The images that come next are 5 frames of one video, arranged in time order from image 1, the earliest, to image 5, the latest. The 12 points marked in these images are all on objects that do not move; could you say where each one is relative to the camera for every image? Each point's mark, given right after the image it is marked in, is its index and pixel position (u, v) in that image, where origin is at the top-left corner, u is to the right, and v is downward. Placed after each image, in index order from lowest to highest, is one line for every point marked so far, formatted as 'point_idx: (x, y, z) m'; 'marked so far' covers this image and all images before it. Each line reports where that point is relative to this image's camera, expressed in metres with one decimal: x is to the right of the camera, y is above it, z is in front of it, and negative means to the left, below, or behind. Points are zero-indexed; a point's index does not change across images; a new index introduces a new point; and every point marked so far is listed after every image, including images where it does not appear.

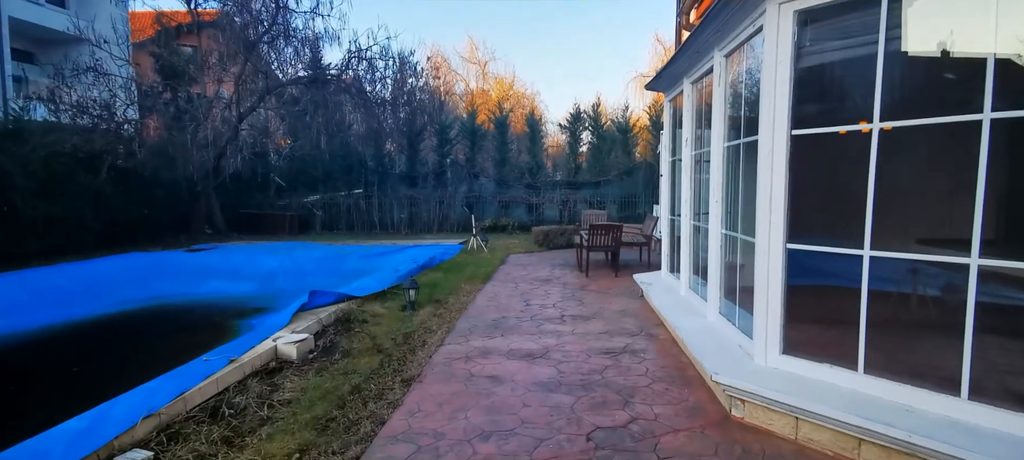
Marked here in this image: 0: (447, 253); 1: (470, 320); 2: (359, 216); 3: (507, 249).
0: (-1.2, -0.4, +9.2) m
1: (-0.4, -0.9, +5.1) m
2: (-4.5, +0.4, +15.0) m
3: (-0.1, -0.4, +10.7) m
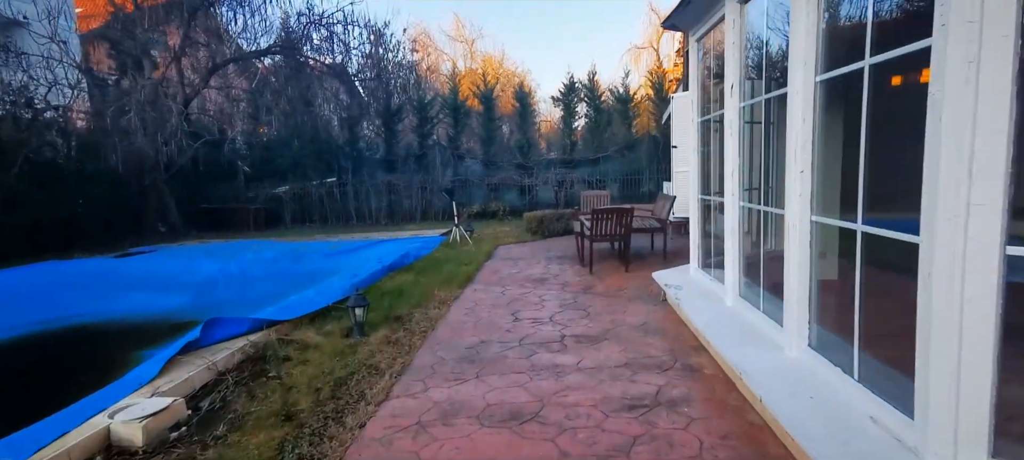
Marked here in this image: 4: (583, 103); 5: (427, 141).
0: (-1.3, -0.3, +7.8) m
1: (-0.5, -0.9, +3.7) m
2: (-4.7, +0.6, +13.6) m
3: (-0.3, -0.2, +9.3) m
4: (+2.1, +3.7, +15.0) m
5: (-2.5, +2.6, +14.9) m
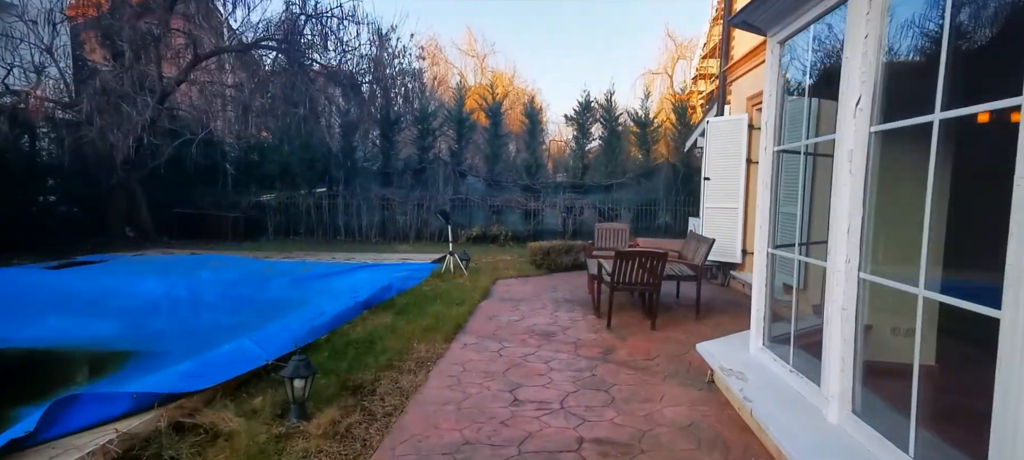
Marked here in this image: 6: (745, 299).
0: (-1.3, -0.6, +6.7) m
1: (-0.6, -1.1, +2.6) m
2: (-4.7, +0.3, +12.5) m
3: (-0.3, -0.6, +8.2) m
4: (+2.4, +2.9, +14.0) m
5: (-2.3, +2.0, +13.8) m
6: (+2.9, -0.9, +6.4) m
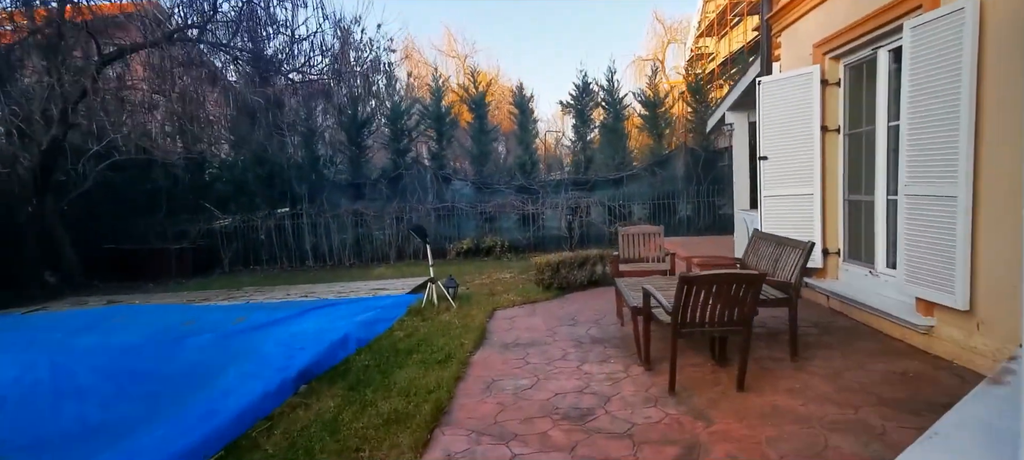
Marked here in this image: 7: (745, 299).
0: (-1.3, -0.9, +4.9) m
1: (-0.5, -1.3, +0.8) m
2: (-4.7, -0.3, +10.7) m
3: (-0.3, -0.8, +6.4) m
4: (+2.1, +2.9, +12.2) m
5: (-2.5, +1.7, +12.1) m
6: (+2.9, -0.8, +4.6) m
7: (+1.4, -0.4, +3.1) m
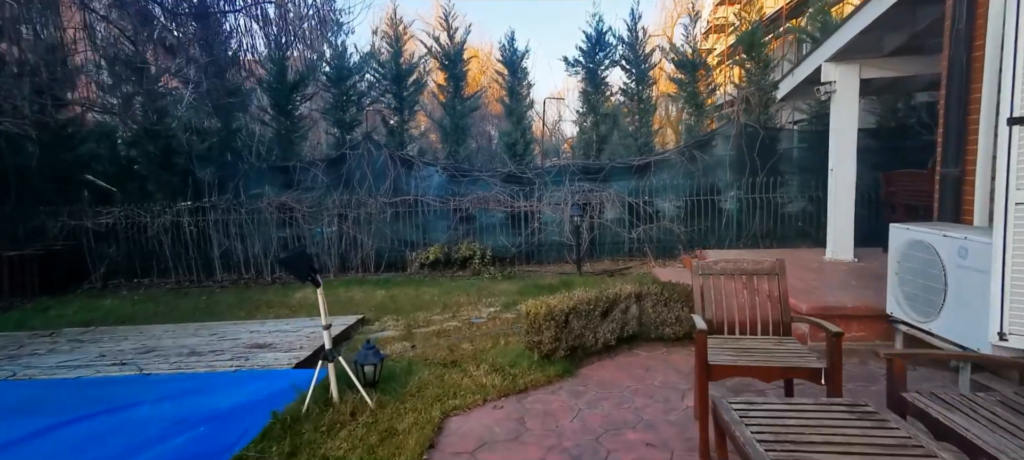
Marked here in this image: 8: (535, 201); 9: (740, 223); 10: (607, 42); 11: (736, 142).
0: (-1.5, -1.1, +2.1) m
1: (-0.6, -1.6, -2.0) m
2: (-5.0, -0.3, +7.7) m
3: (-0.5, -1.0, +3.6) m
4: (+1.8, +2.8, +9.3) m
5: (-2.7, +1.7, +9.1) m
6: (+2.7, -1.0, +1.8) m
7: (+1.2, -0.7, +0.2) m
8: (+0.4, +0.5, +7.7) m
9: (+3.4, +0.1, +7.4) m
10: (+1.6, +3.2, +9.3) m
11: (+3.4, +1.3, +7.9) m
